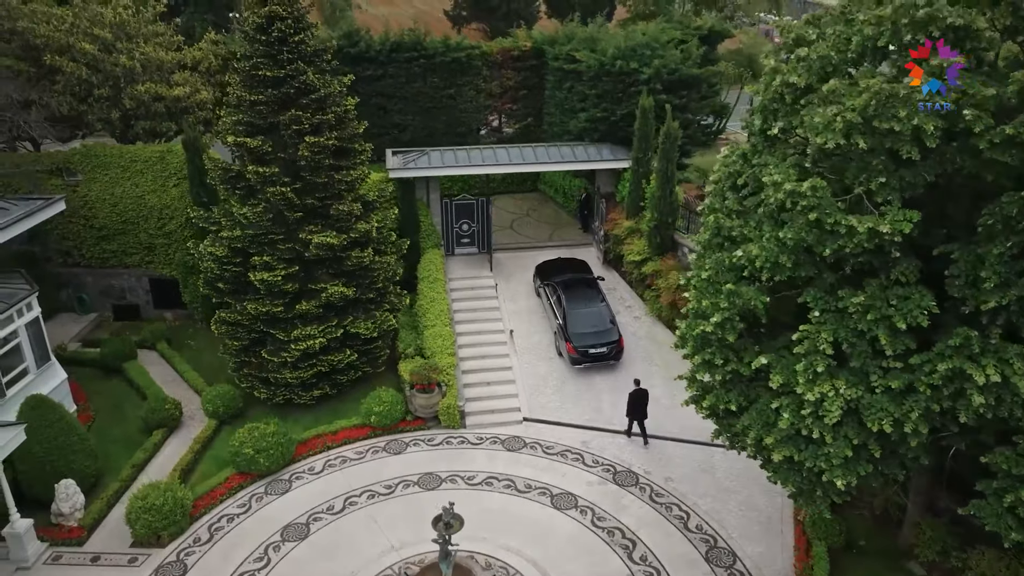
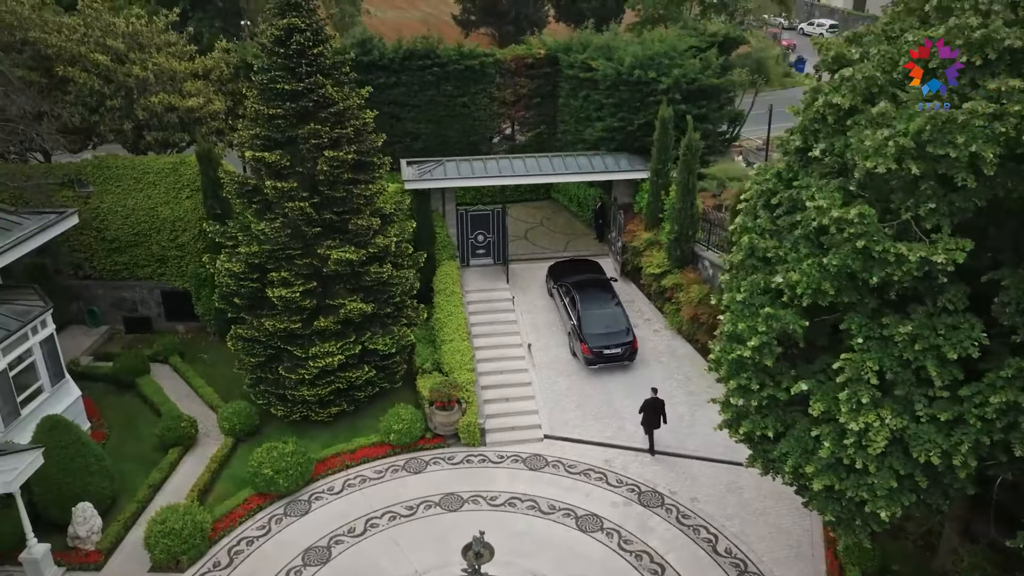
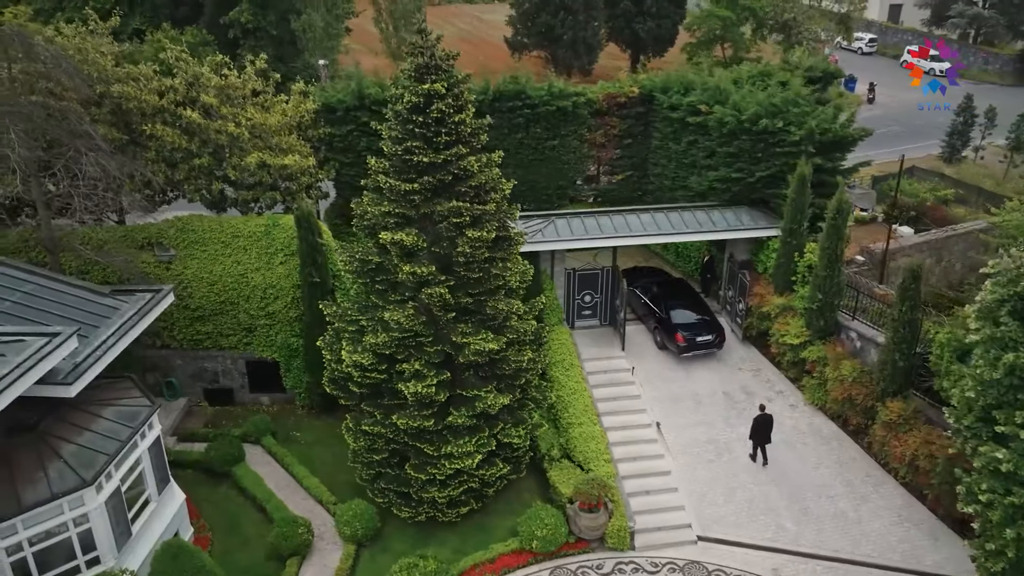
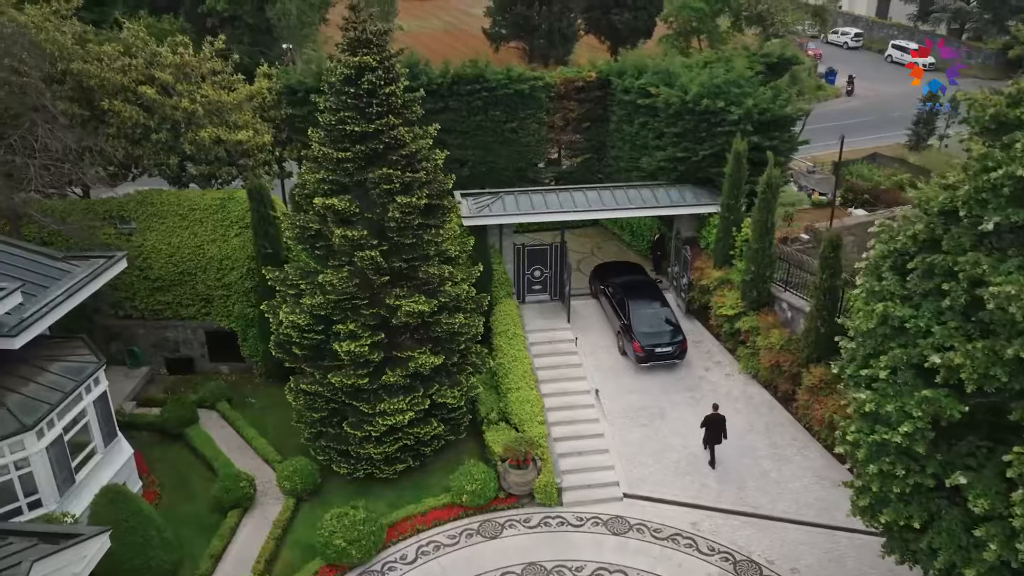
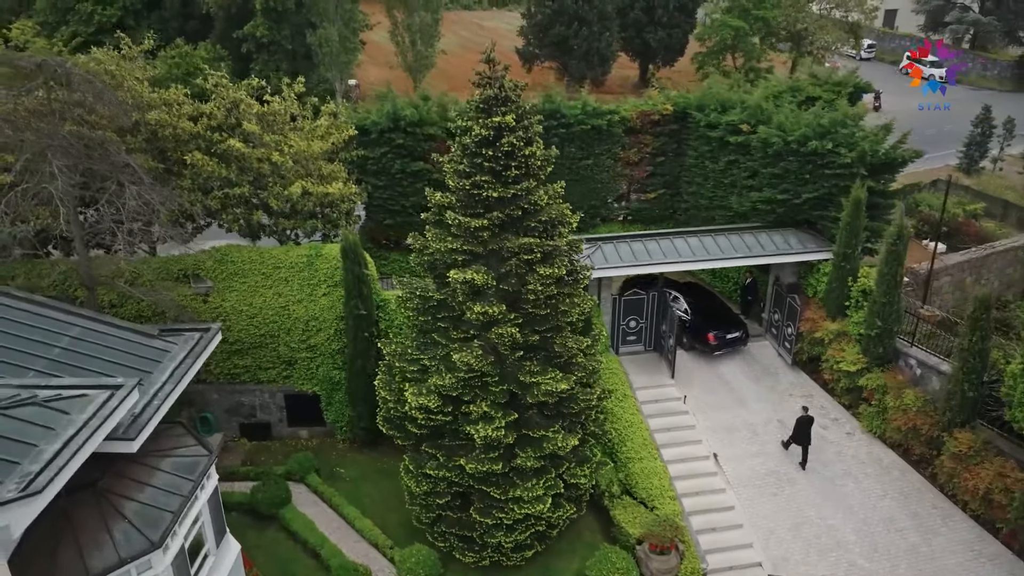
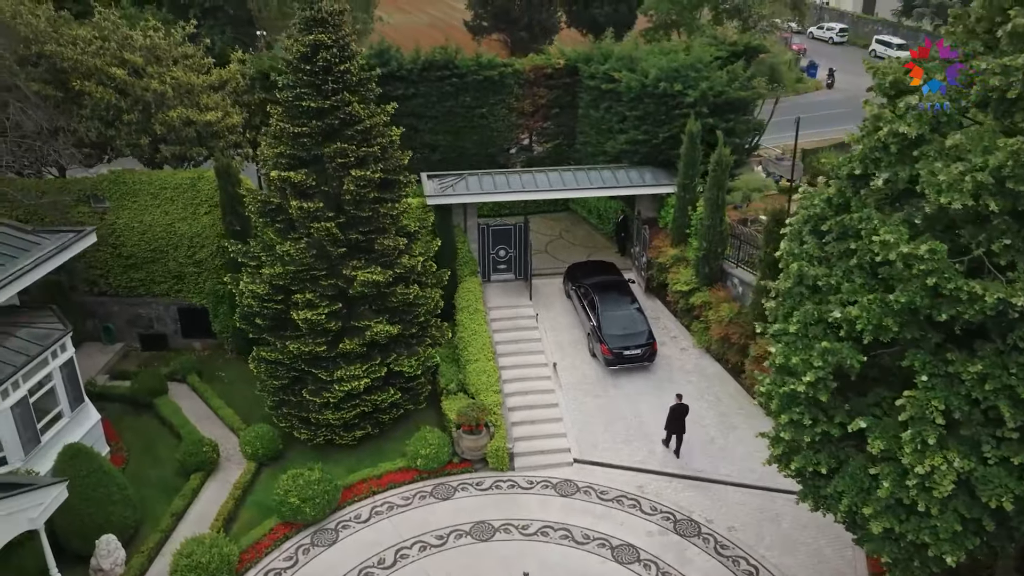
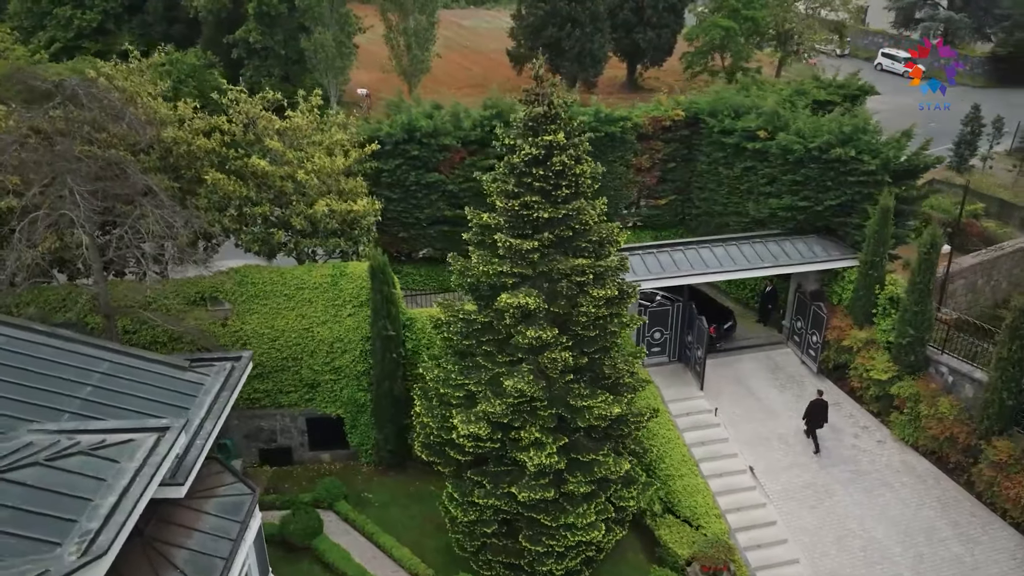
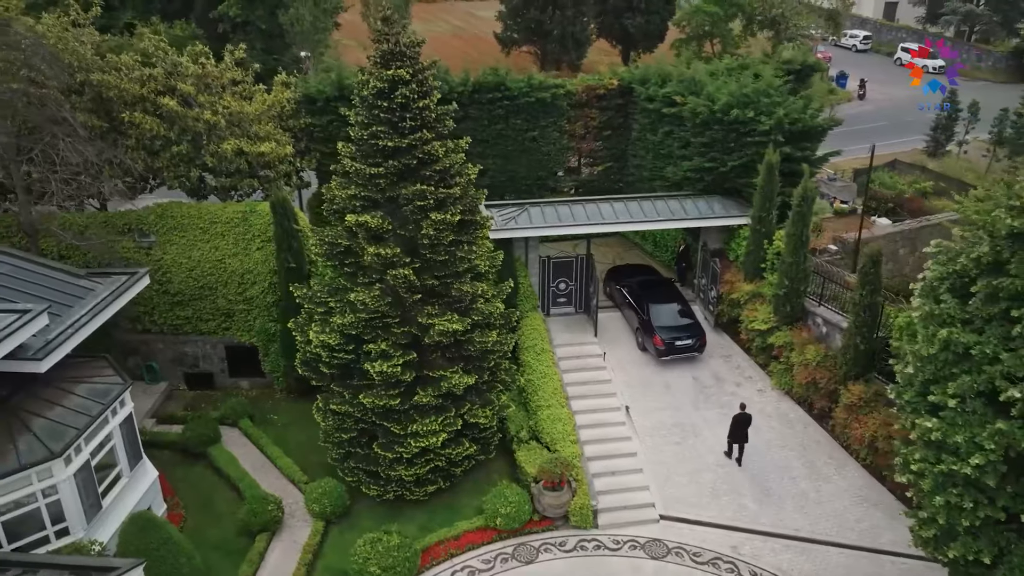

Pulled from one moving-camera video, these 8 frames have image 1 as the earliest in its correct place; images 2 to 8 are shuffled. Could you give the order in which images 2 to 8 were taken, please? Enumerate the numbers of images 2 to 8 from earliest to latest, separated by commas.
2, 6, 4, 8, 3, 5, 7
